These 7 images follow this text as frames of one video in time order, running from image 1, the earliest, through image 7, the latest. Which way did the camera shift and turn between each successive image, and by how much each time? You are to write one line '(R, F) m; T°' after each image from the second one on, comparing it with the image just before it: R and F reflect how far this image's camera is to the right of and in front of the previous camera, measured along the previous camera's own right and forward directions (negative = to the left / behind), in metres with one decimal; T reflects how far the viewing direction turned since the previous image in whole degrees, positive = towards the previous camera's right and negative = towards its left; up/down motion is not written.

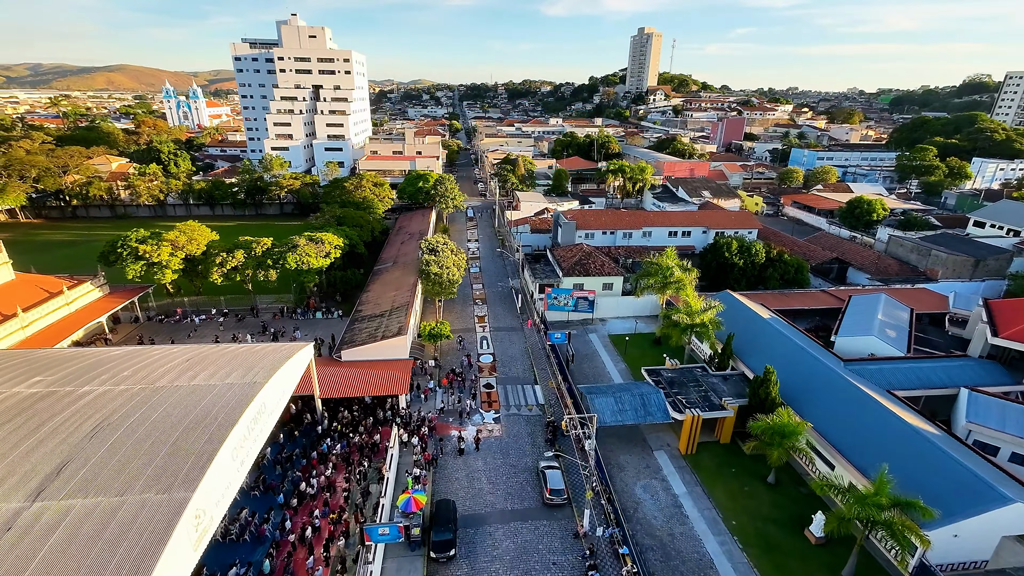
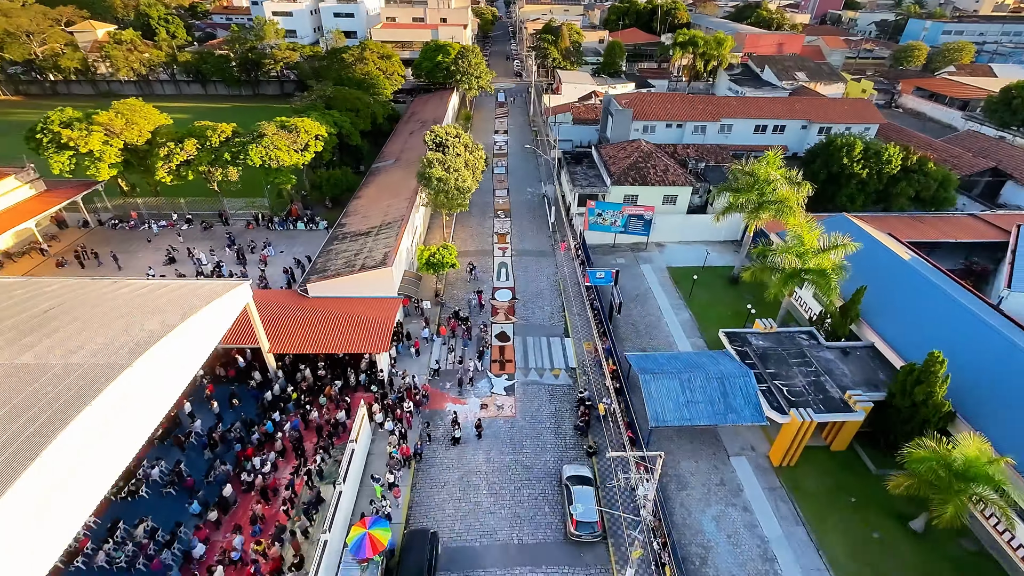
(+0.6, +11.1) m; -4°
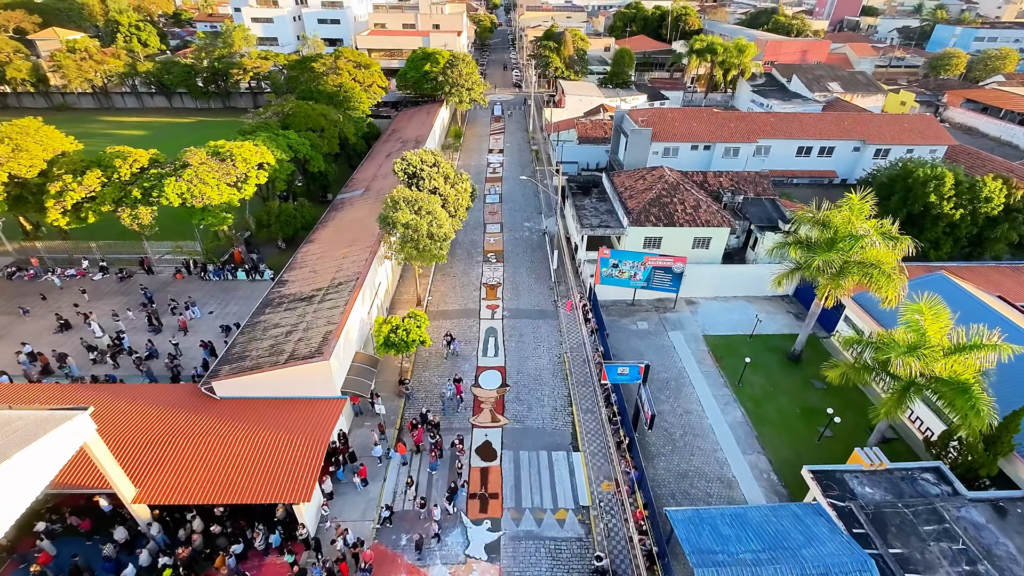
(+0.6, +7.9) m; 0°
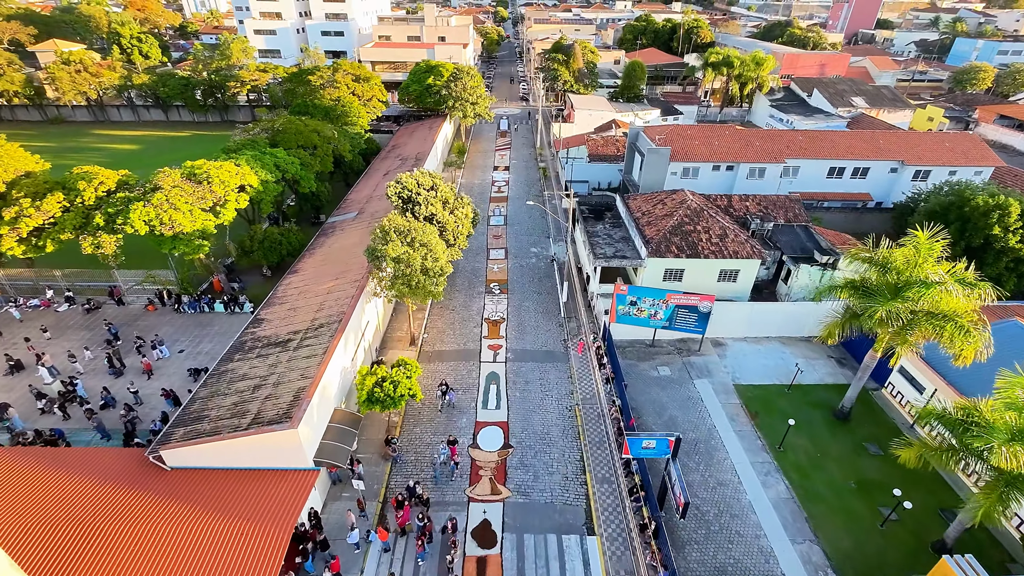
(0.0, +3.1) m; -1°
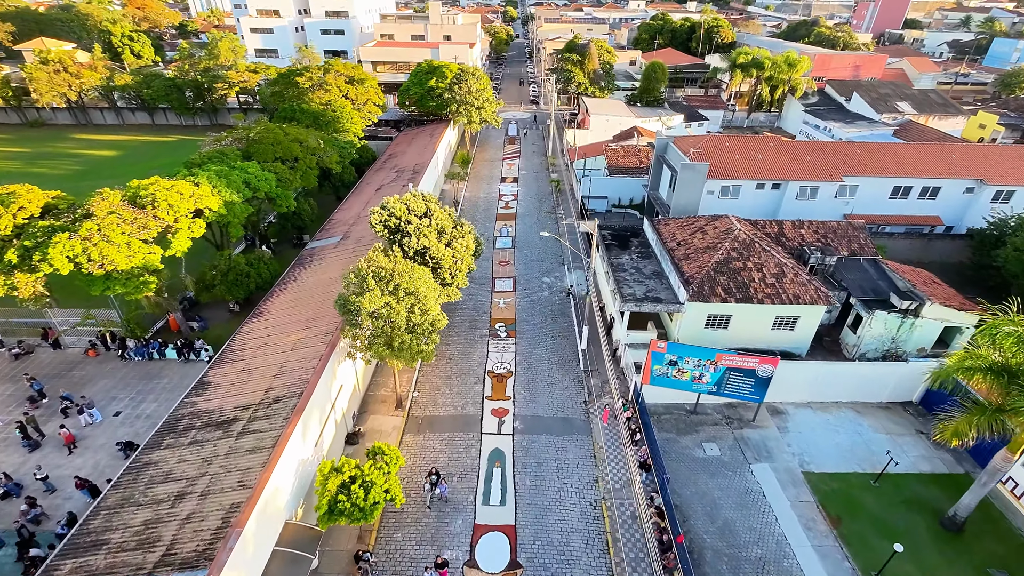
(-0.2, +5.0) m; -1°
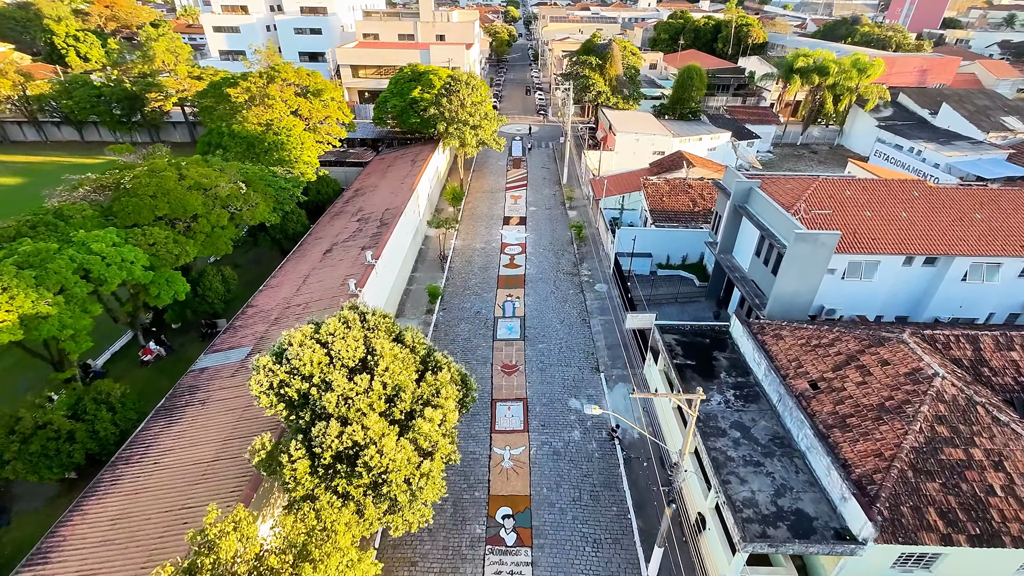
(-0.4, +11.0) m; 0°
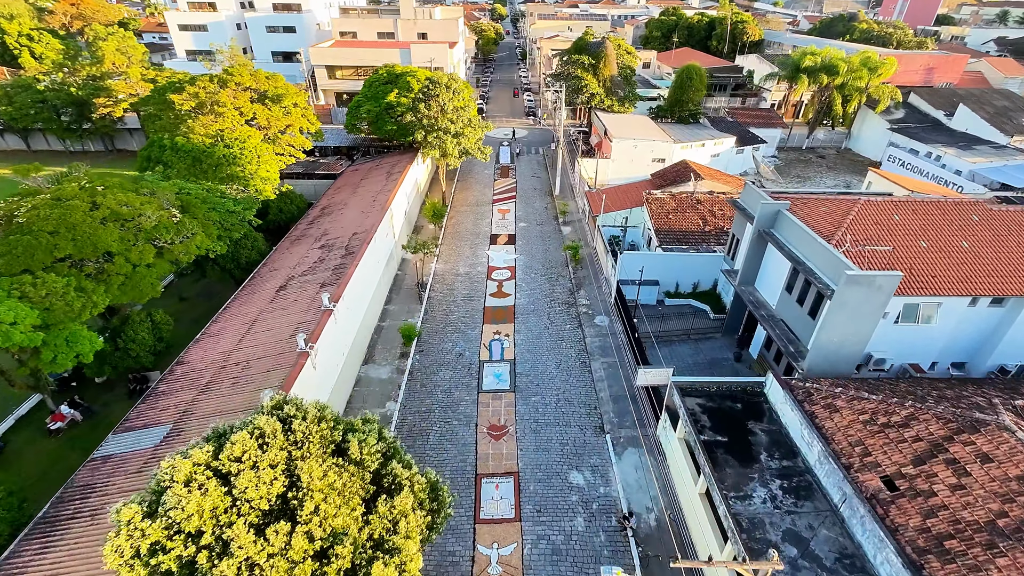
(+0.2, +3.6) m; +1°
